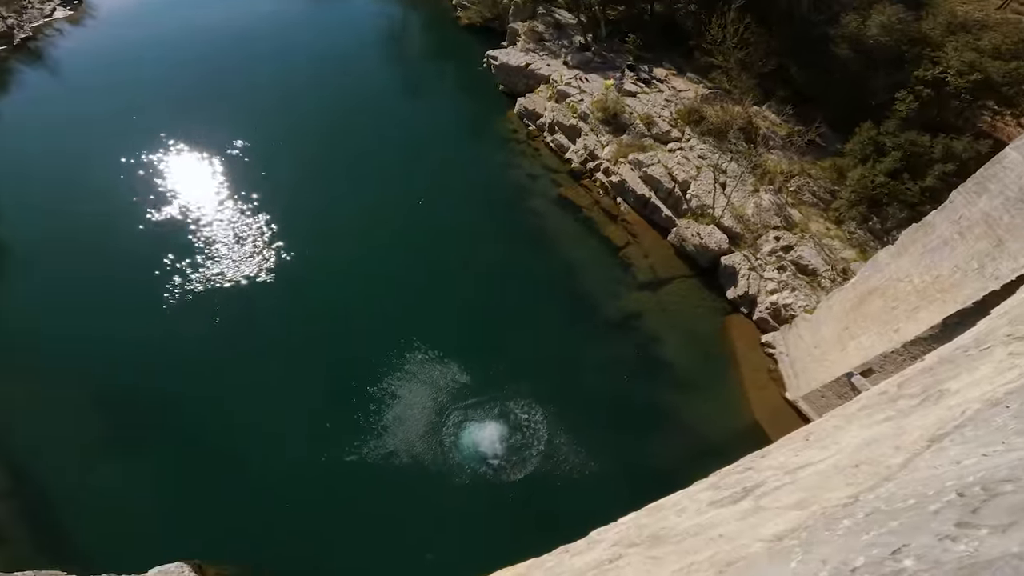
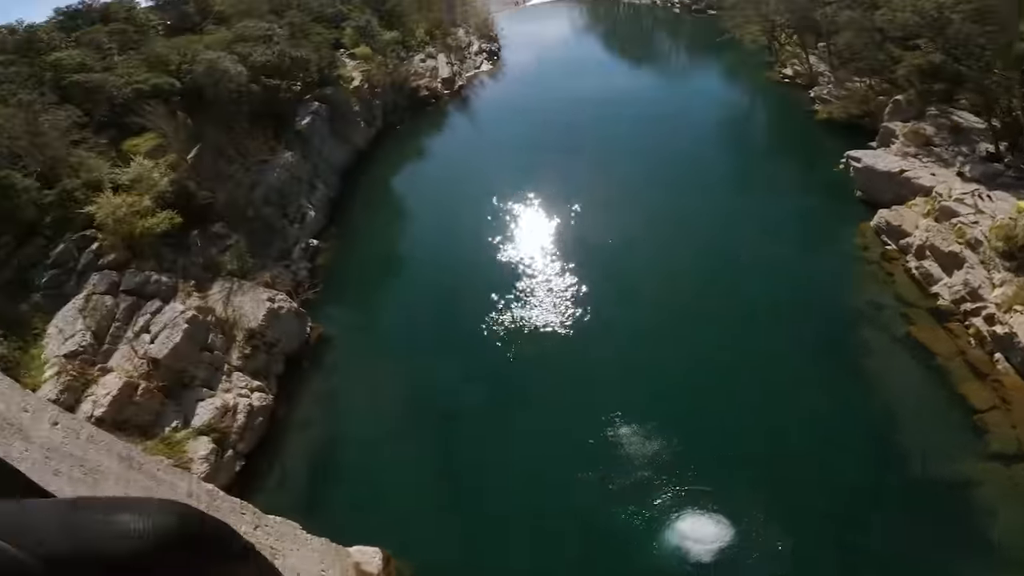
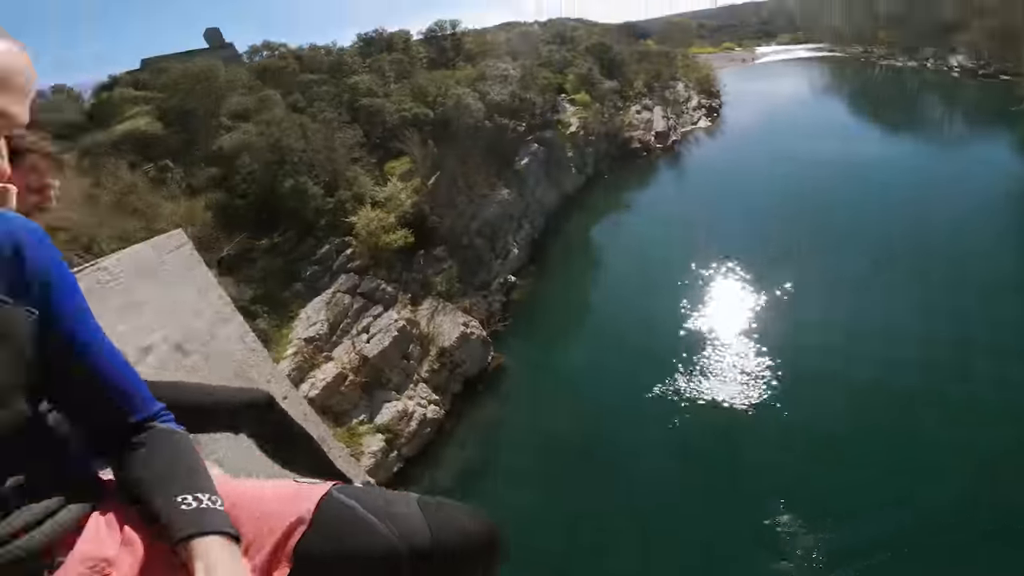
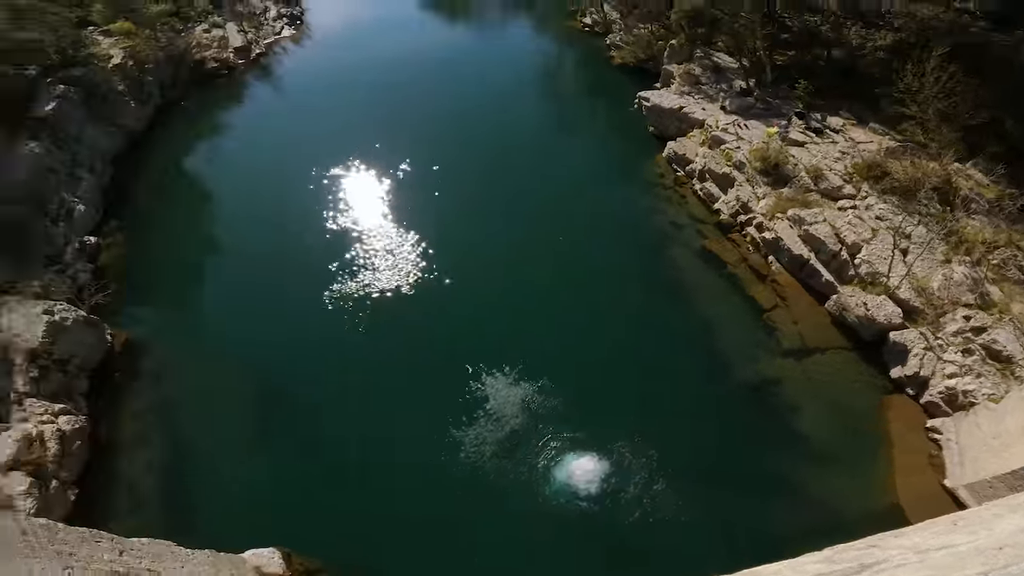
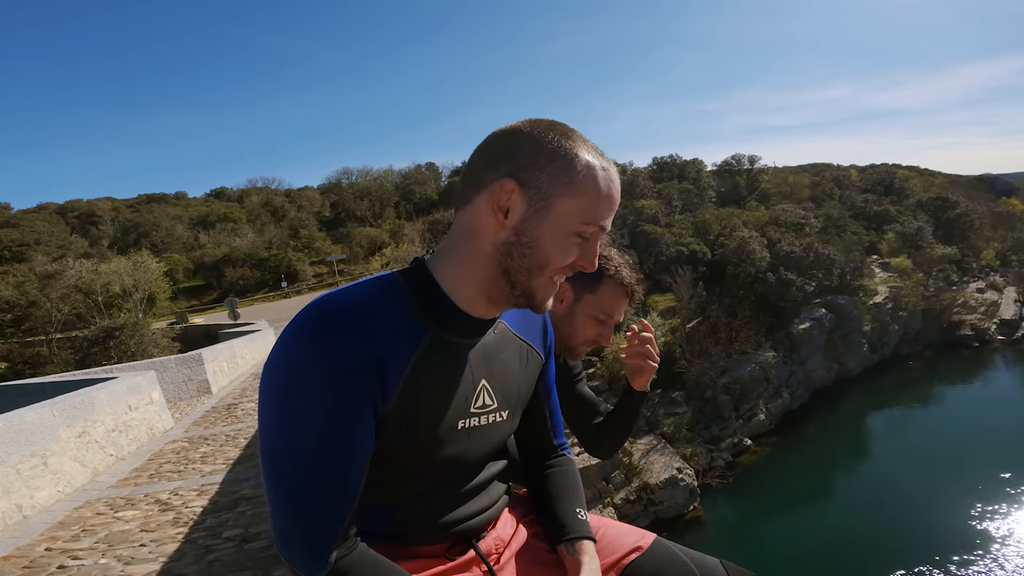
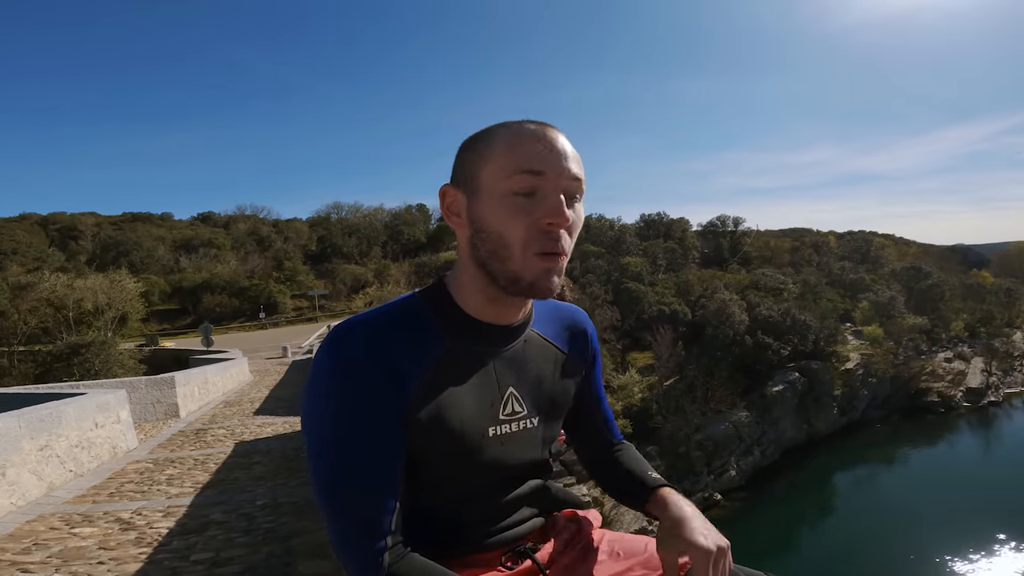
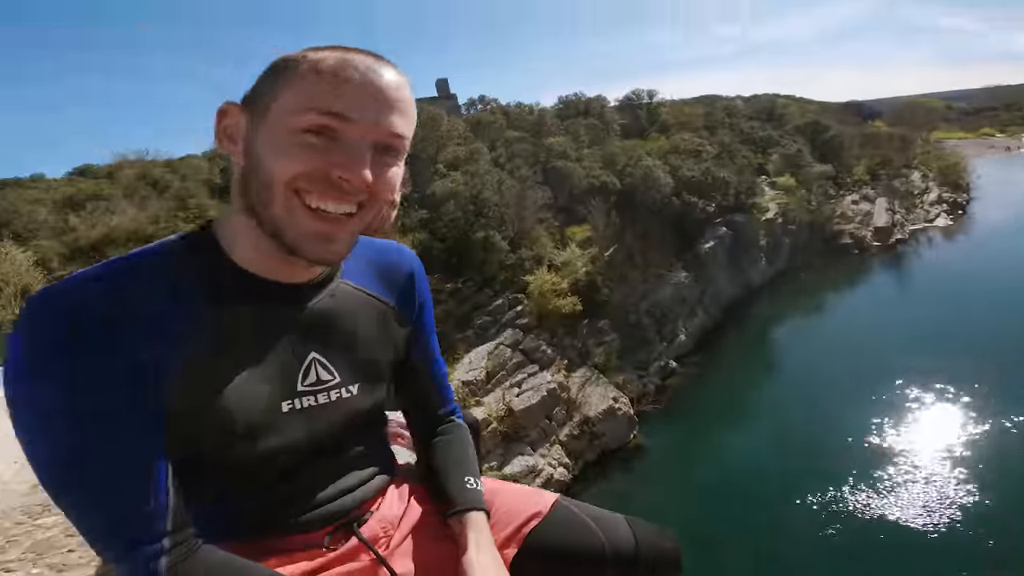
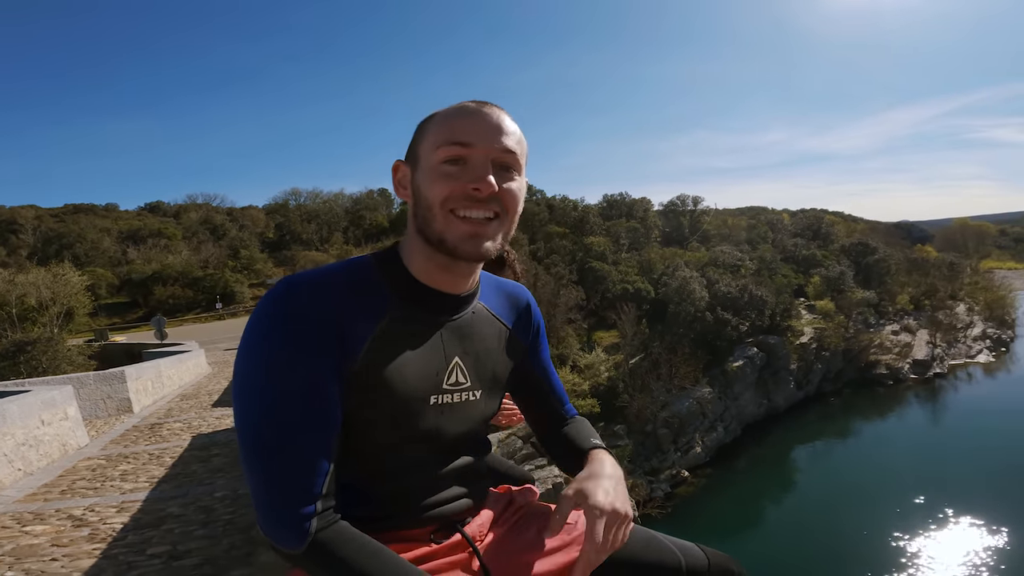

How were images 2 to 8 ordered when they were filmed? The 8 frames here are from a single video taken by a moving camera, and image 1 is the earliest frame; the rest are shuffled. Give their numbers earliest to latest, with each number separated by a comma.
4, 2, 3, 7, 5, 8, 6
